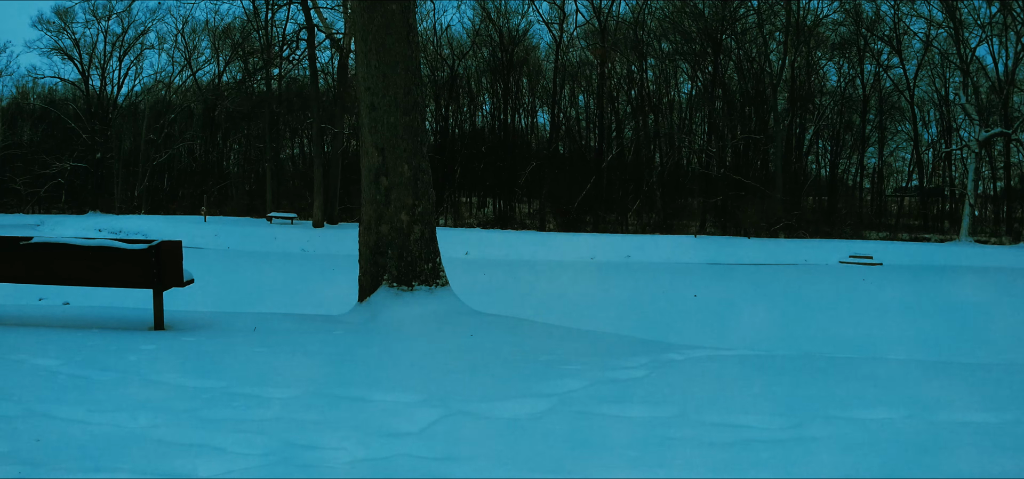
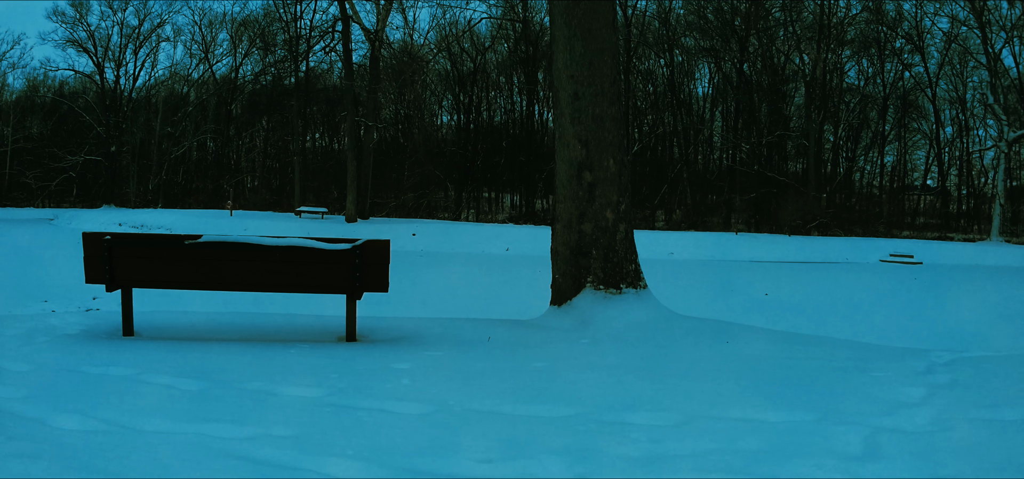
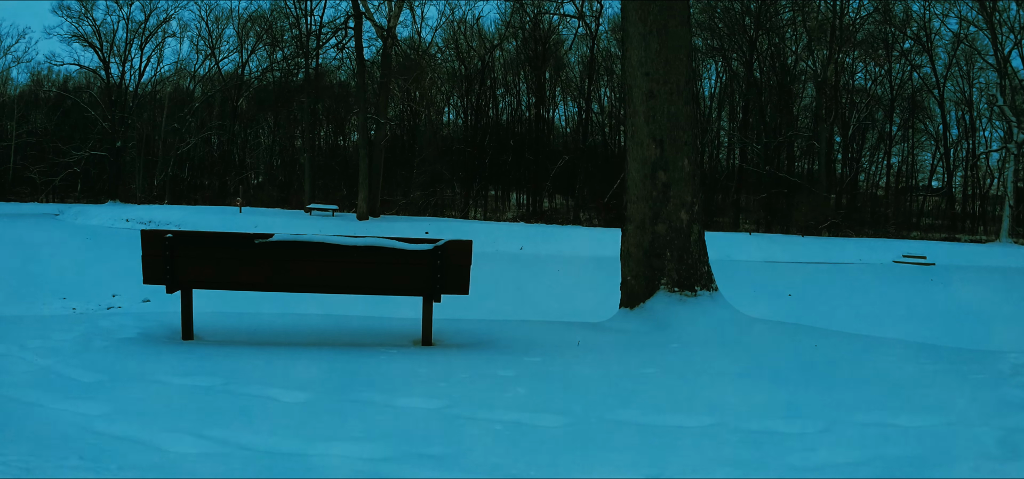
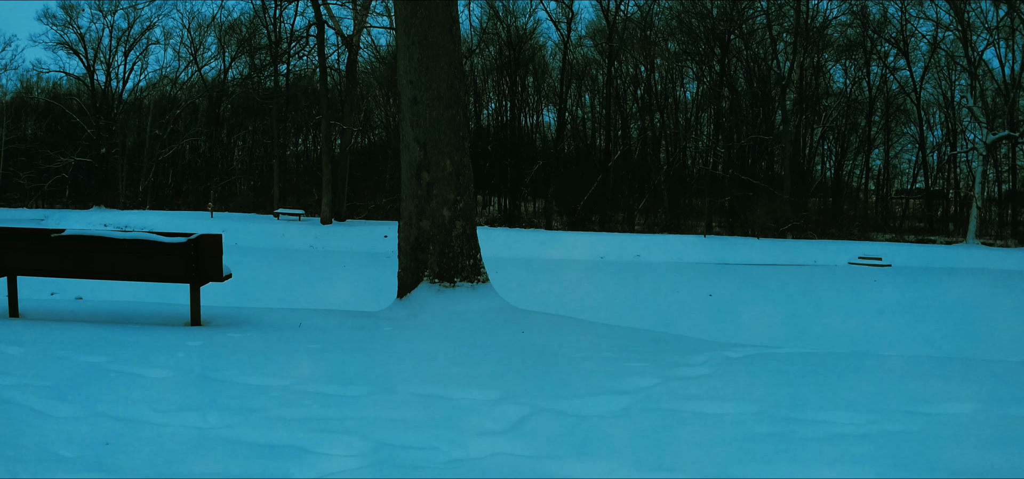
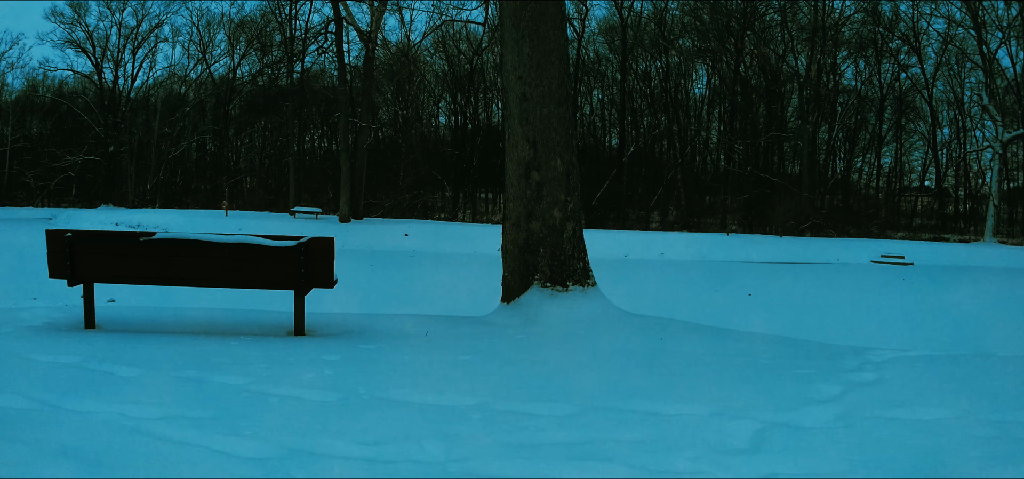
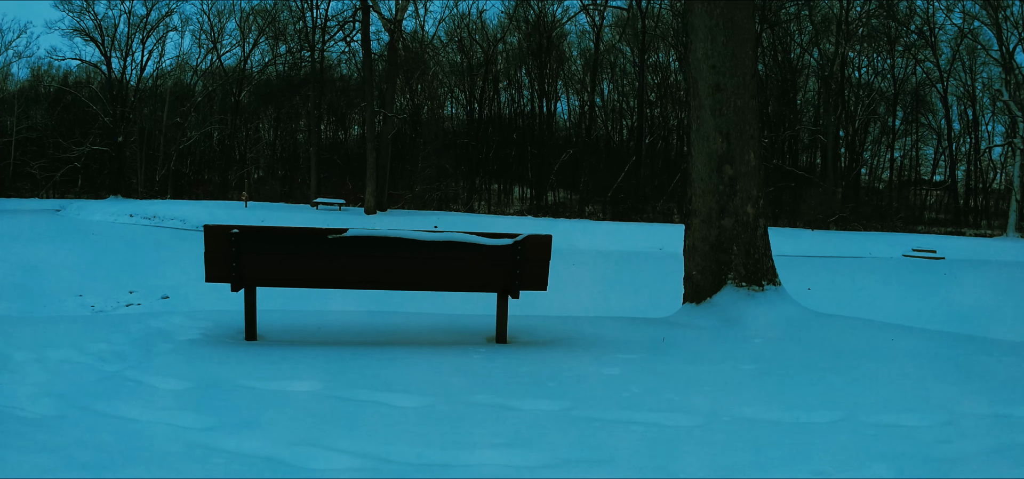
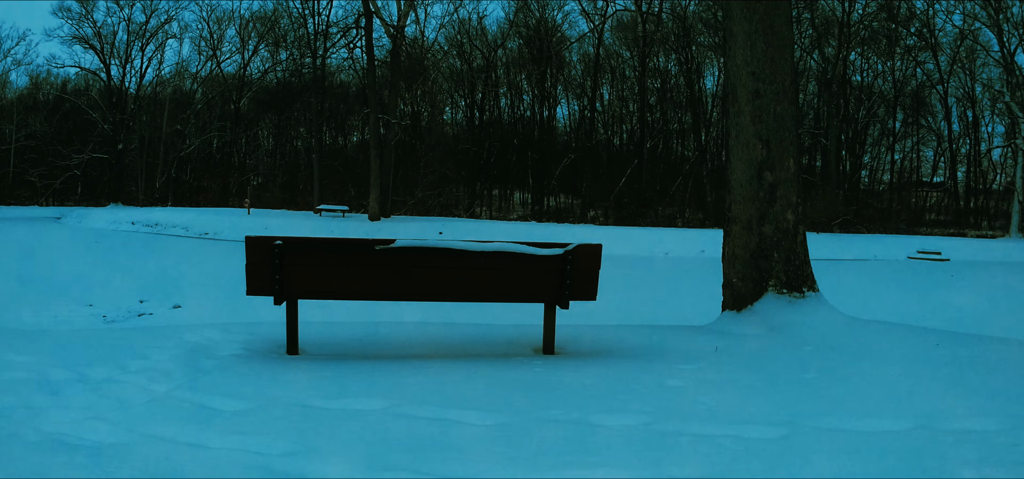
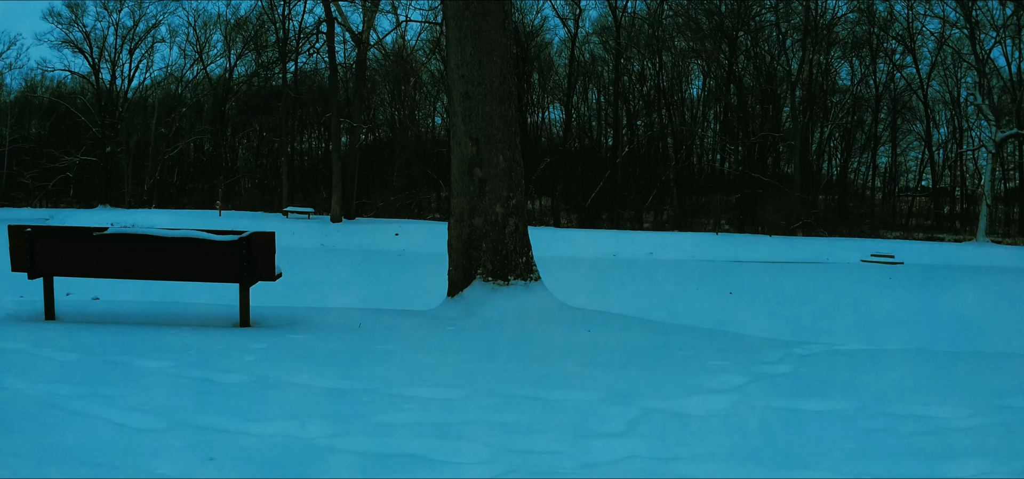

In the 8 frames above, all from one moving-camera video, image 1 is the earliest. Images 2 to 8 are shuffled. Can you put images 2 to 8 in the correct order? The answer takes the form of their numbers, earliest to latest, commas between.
4, 8, 5, 2, 3, 6, 7
